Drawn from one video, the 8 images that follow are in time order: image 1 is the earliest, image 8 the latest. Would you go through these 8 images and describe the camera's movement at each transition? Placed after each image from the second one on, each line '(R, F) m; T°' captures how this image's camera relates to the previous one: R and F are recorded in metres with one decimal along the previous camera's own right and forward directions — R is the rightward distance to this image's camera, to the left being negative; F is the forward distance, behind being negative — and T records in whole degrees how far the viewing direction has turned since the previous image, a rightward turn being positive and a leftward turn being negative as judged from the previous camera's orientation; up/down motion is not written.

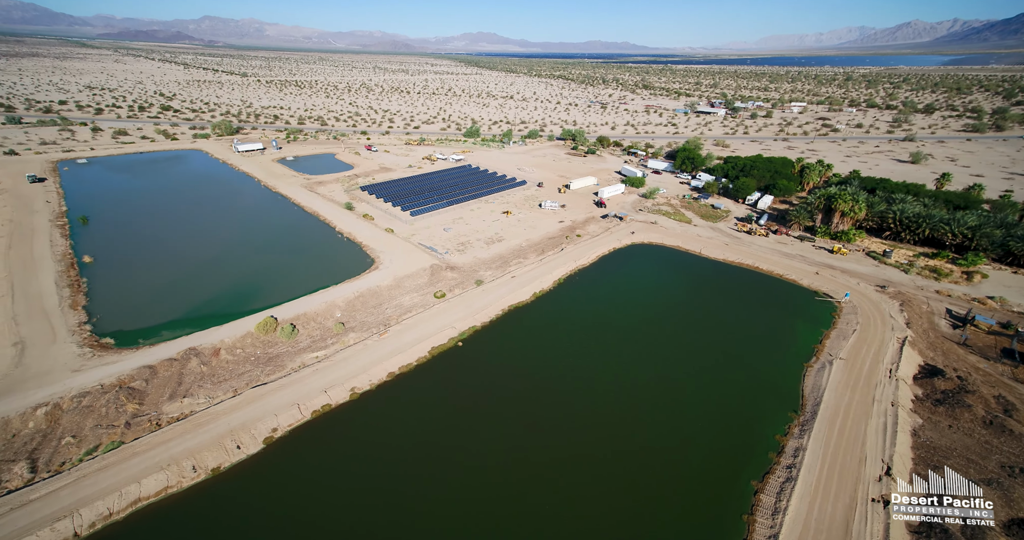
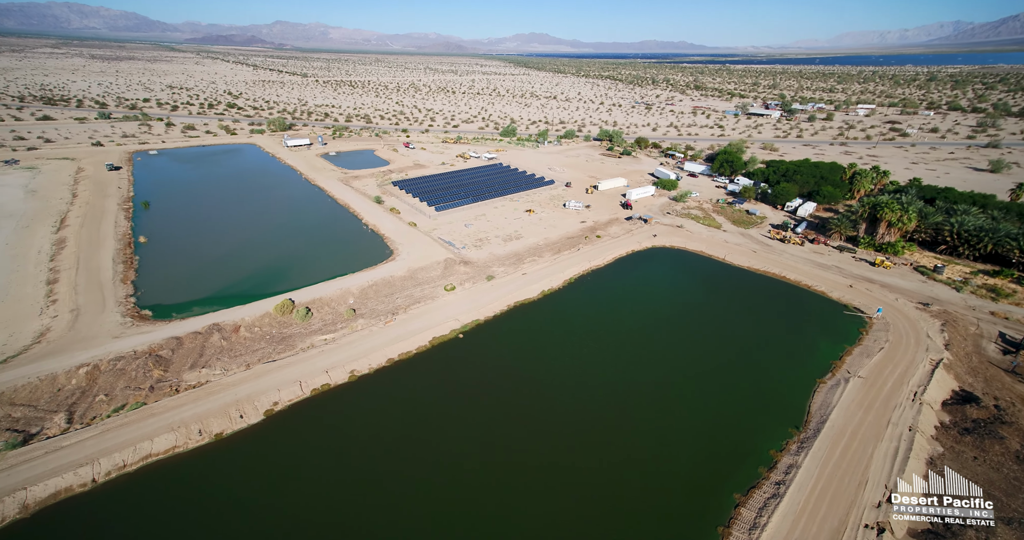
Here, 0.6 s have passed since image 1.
(+3.5, -0.5) m; -6°
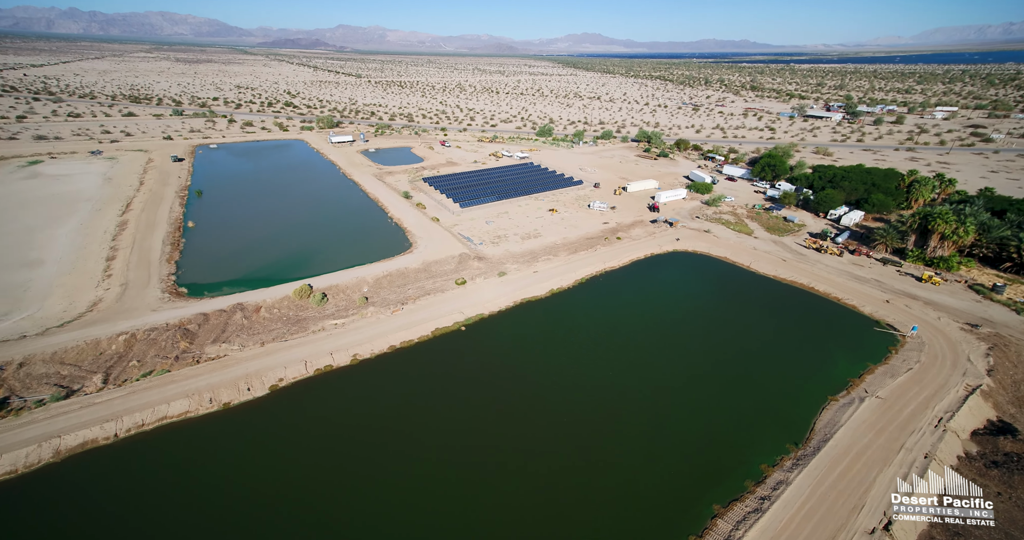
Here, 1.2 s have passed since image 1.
(+3.5, -0.4) m; -6°
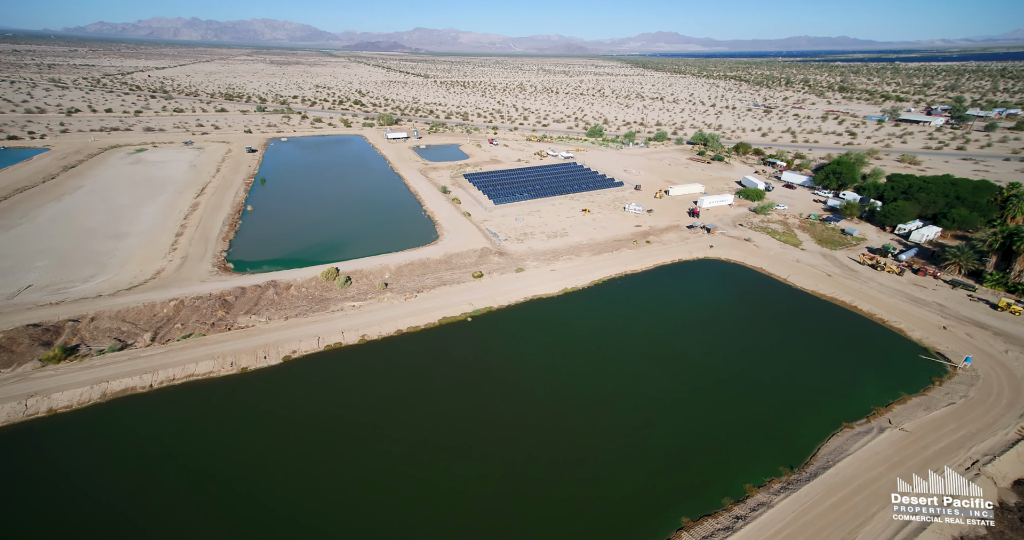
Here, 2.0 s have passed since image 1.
(+4.7, -0.3) m; -9°
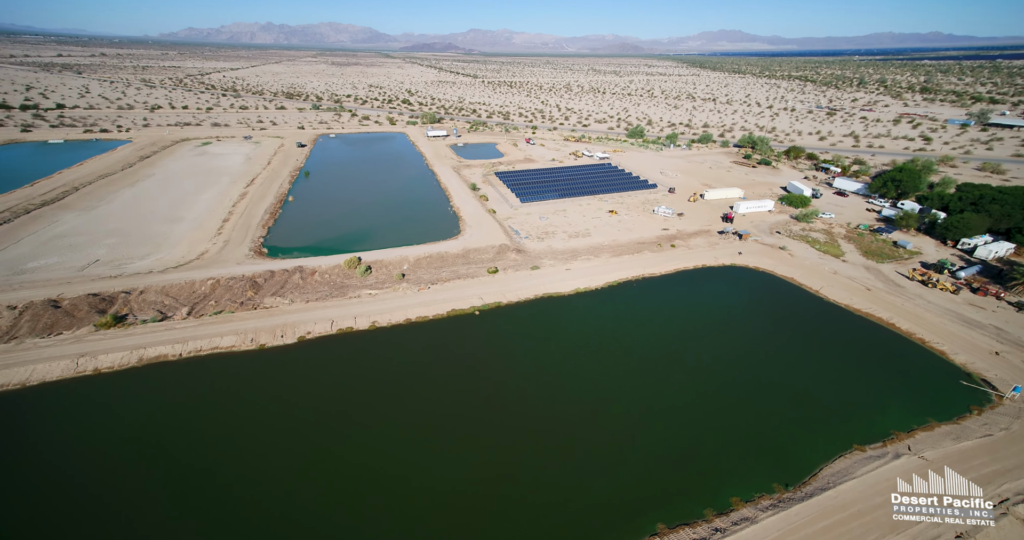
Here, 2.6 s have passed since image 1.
(+3.5, -0.1) m; -7°
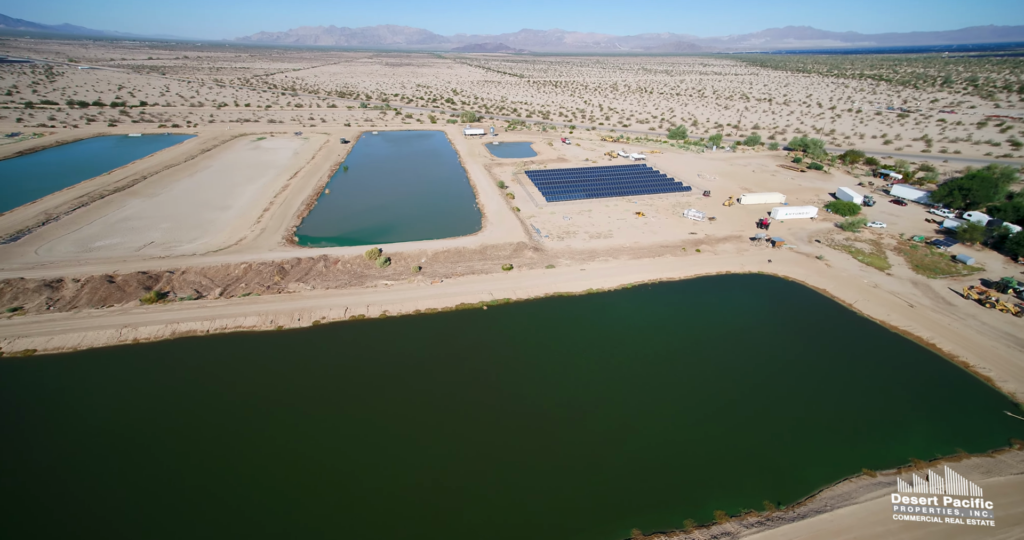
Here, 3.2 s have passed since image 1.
(+3.5, 0.0) m; -6°
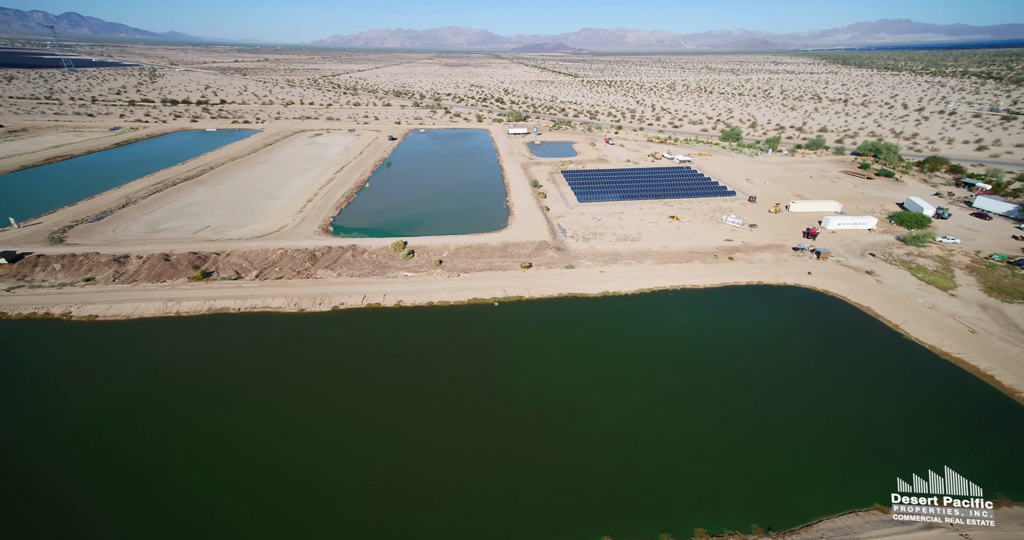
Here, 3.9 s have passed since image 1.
(+3.8, +0.4) m; -7°
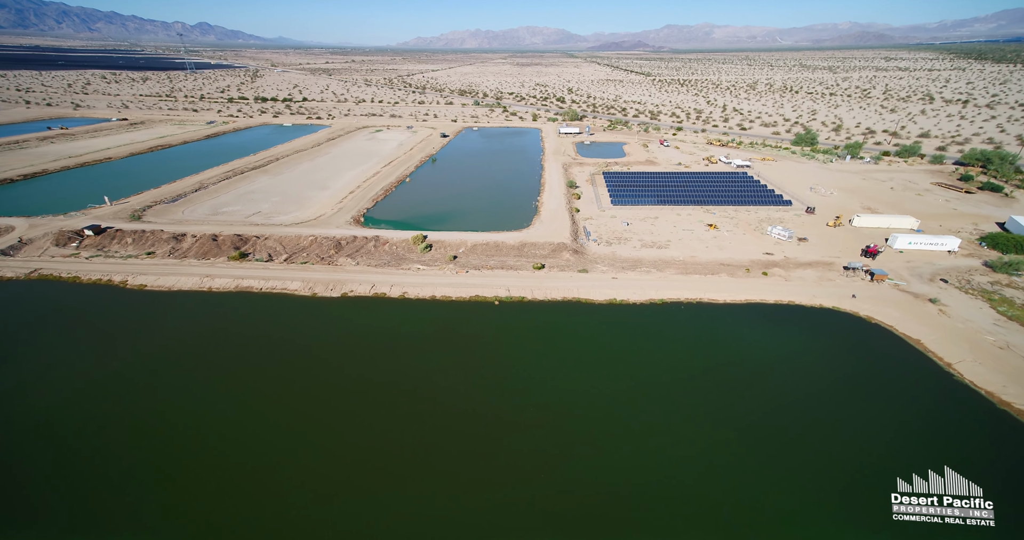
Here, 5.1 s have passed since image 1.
(+6.1, +1.6) m; -10°
